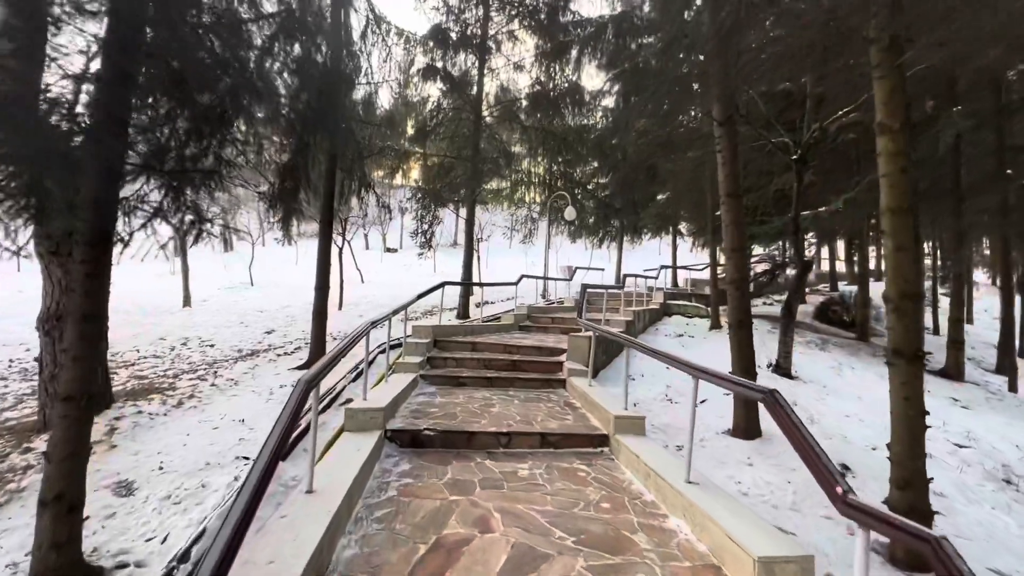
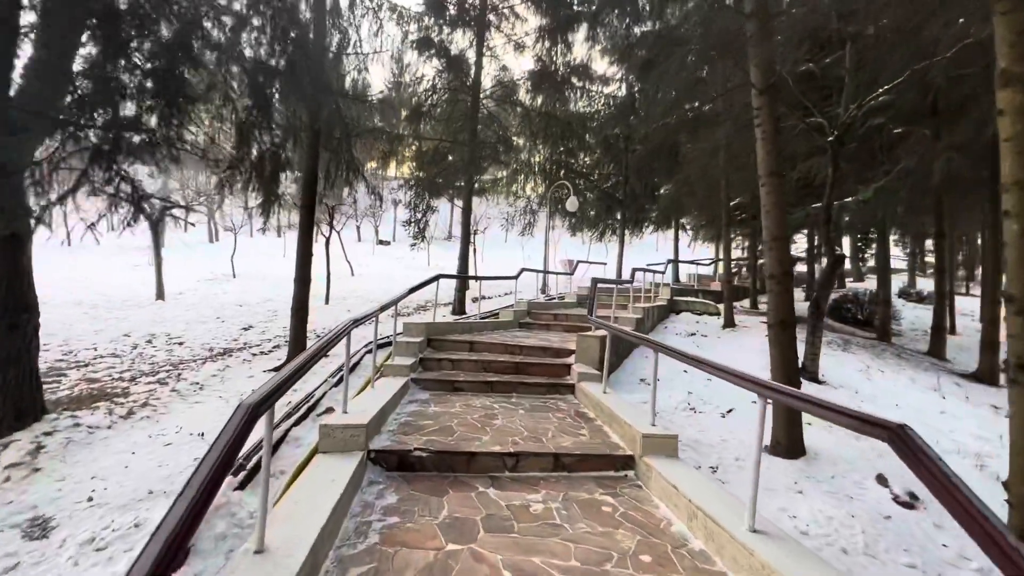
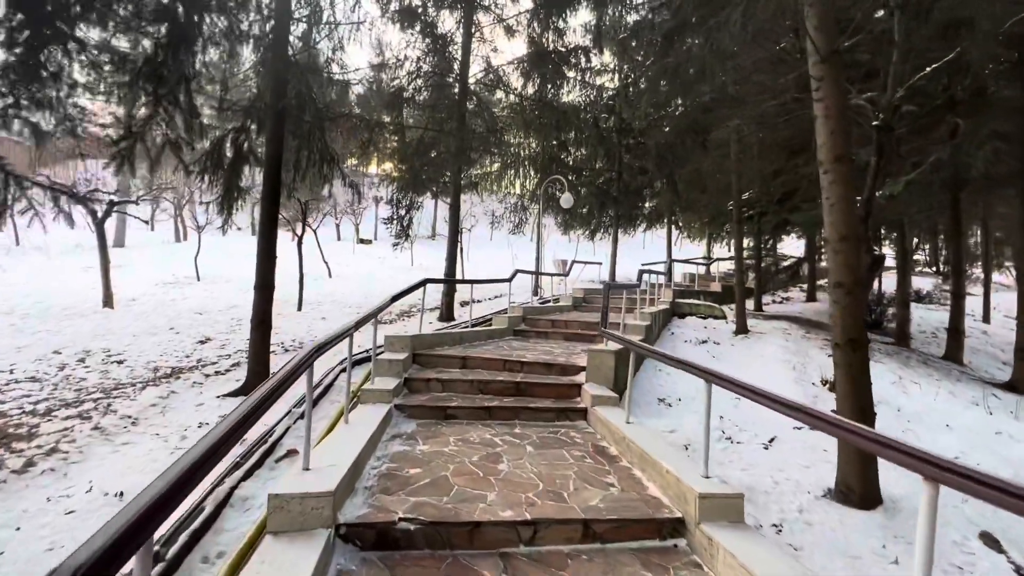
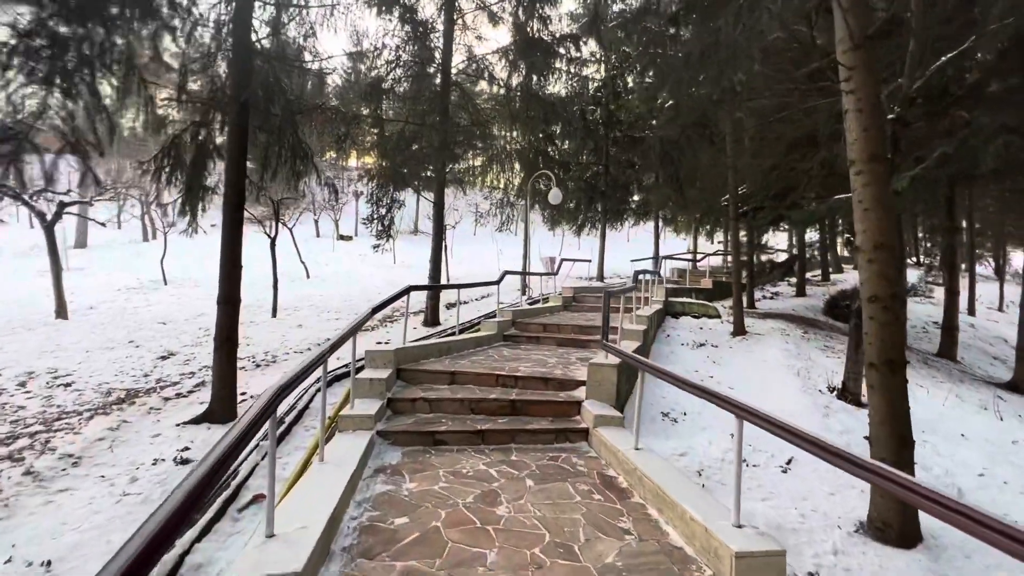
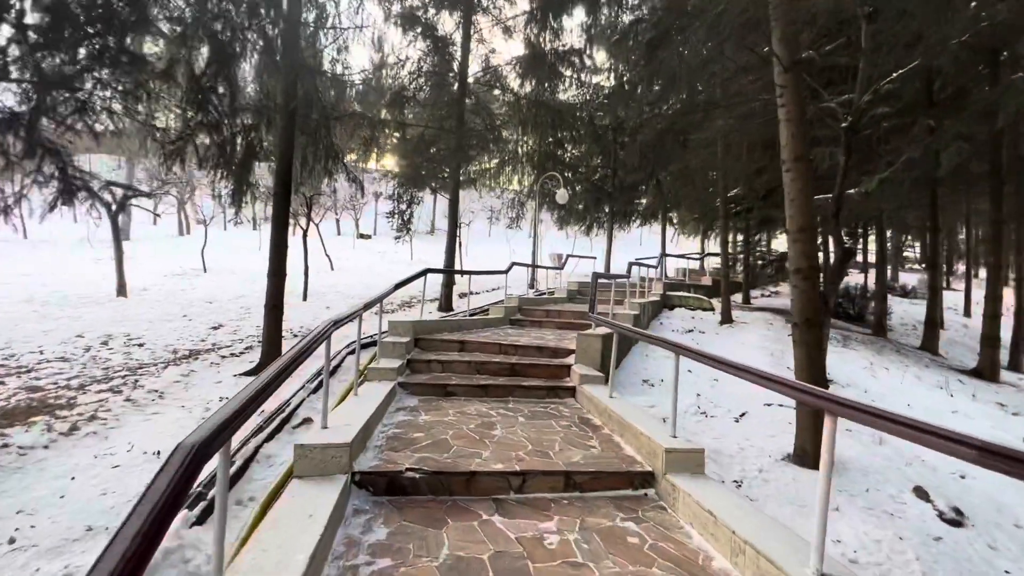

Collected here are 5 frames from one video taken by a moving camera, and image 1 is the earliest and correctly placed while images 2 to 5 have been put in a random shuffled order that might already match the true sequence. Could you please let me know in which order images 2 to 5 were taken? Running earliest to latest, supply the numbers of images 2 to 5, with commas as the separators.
2, 5, 3, 4
